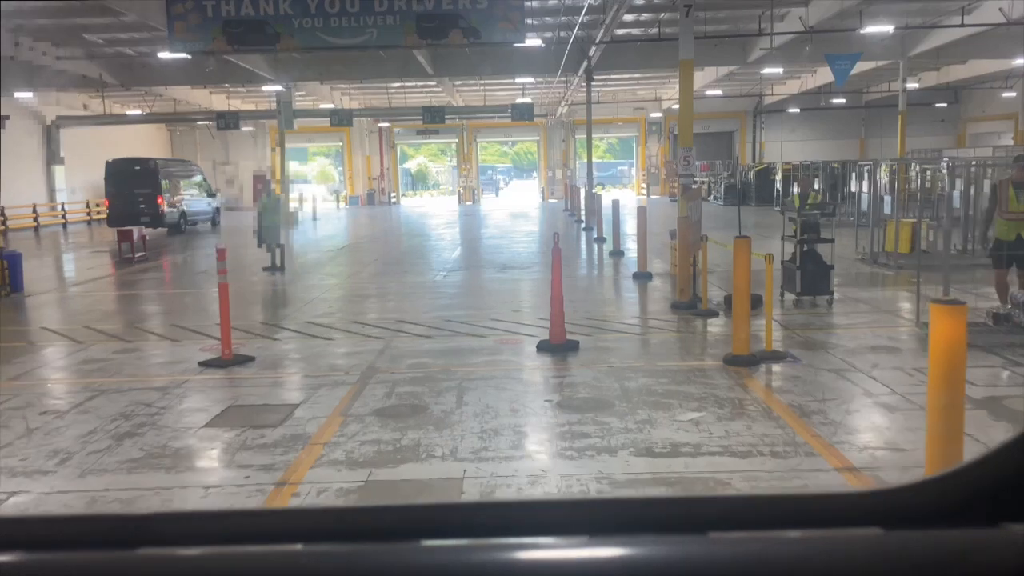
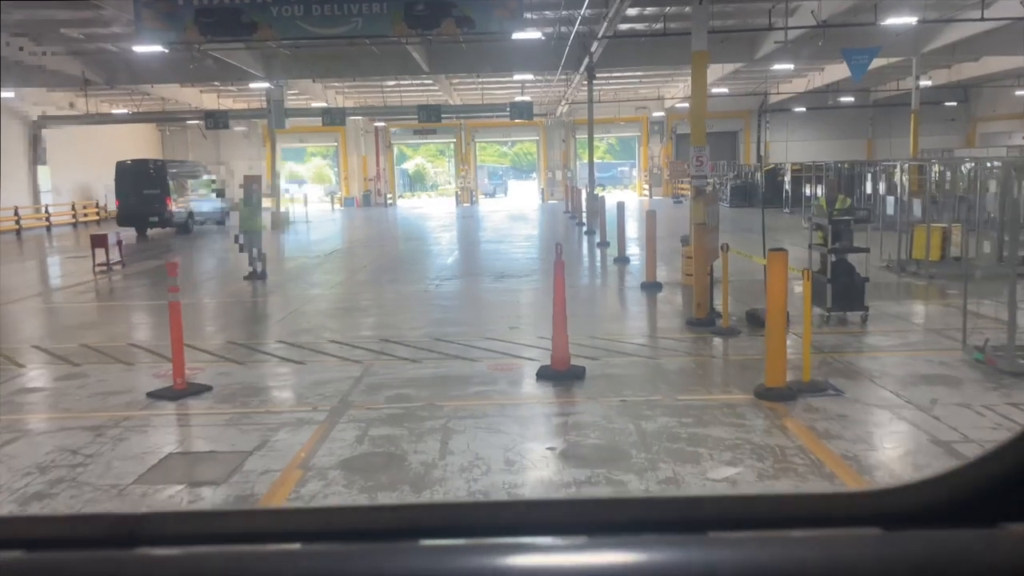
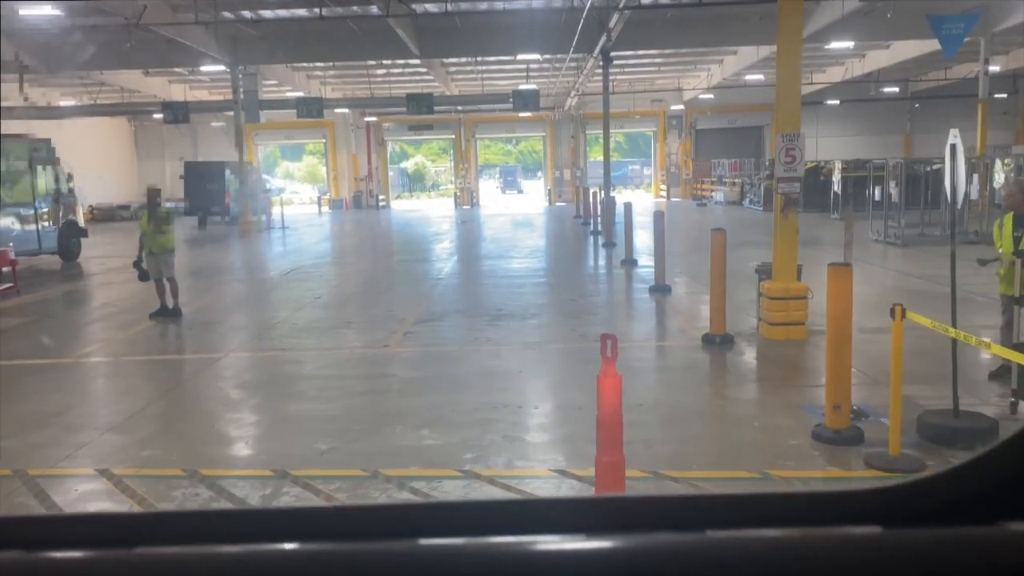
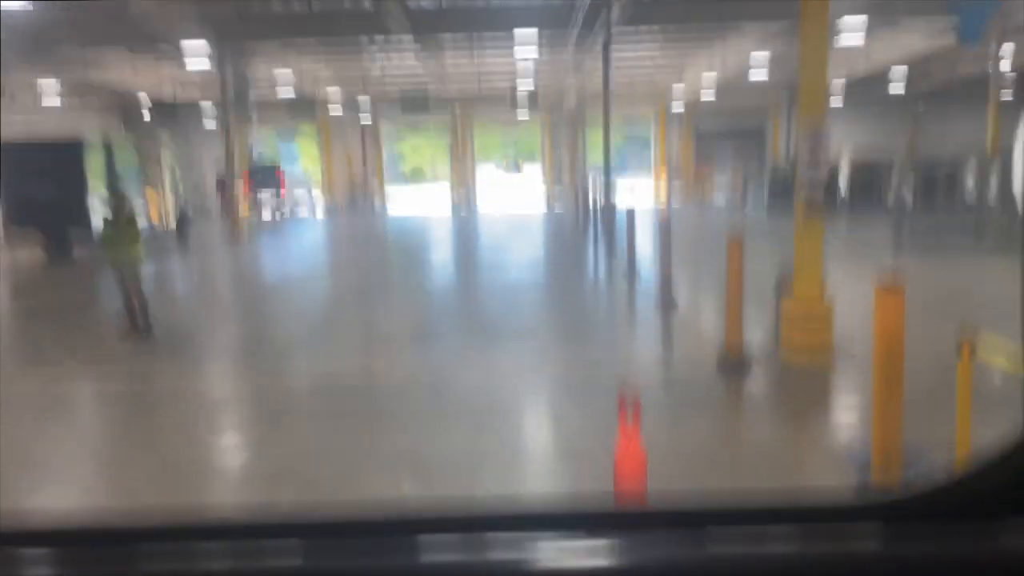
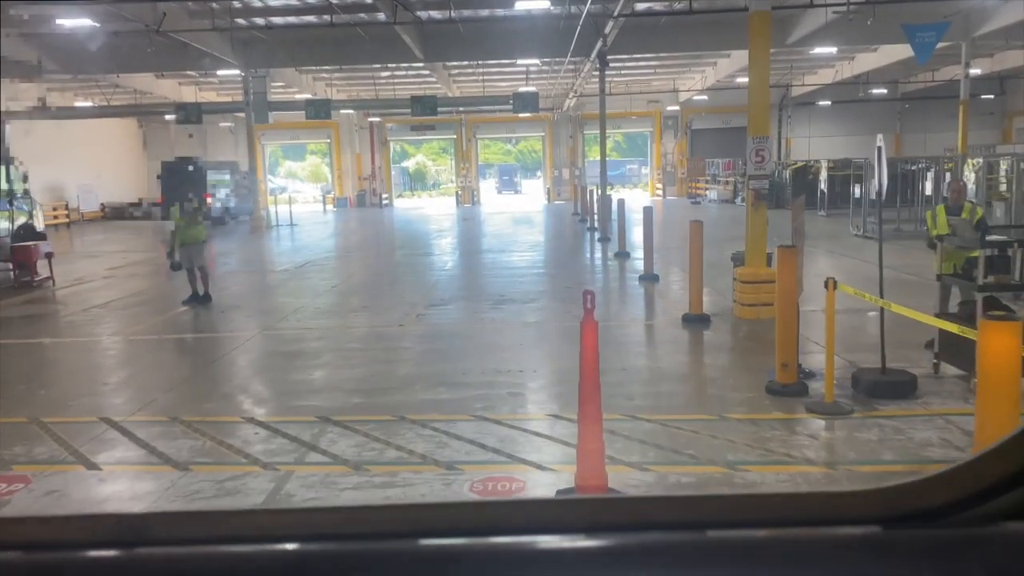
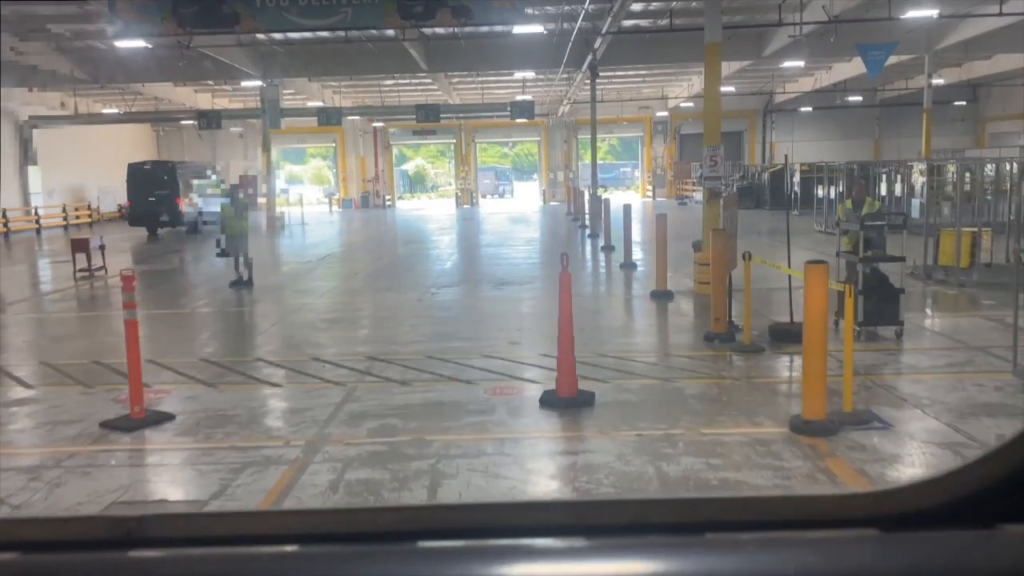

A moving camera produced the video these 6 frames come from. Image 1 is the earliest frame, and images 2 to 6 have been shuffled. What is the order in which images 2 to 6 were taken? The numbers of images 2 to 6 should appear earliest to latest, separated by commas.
2, 6, 5, 3, 4
